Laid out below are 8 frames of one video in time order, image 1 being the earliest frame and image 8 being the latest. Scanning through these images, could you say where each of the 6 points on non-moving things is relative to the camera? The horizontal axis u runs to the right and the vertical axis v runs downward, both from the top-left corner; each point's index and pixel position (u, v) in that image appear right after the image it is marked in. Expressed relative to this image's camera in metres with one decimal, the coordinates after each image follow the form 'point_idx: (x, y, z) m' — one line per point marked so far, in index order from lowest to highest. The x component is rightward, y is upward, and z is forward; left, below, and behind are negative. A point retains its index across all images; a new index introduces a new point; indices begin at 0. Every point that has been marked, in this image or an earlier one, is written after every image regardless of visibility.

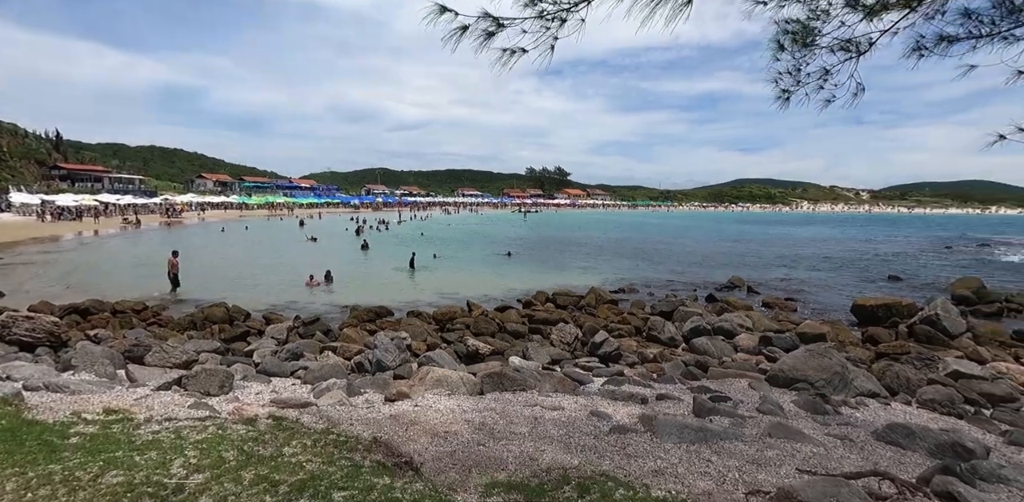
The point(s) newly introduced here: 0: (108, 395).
0: (-4.7, -1.7, +6.8) m
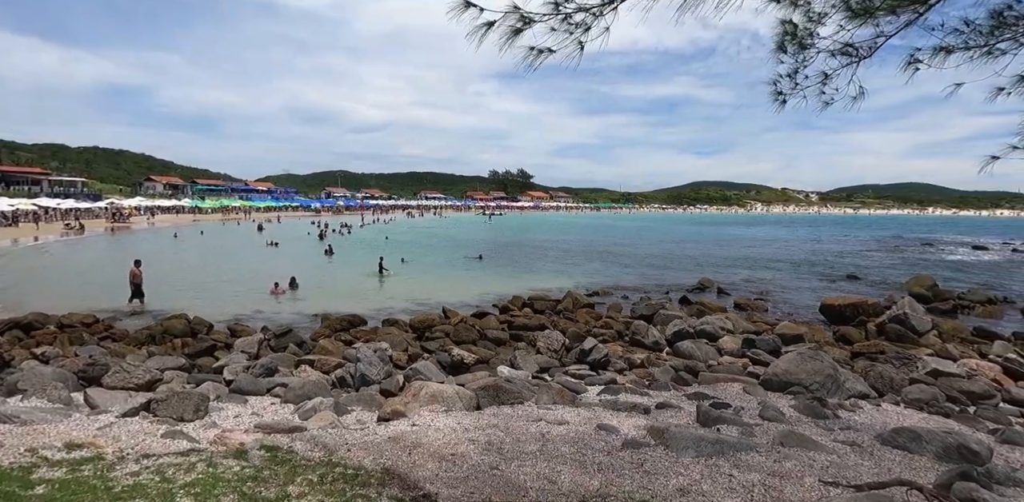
0: (-4.7, -1.9, +6.2) m
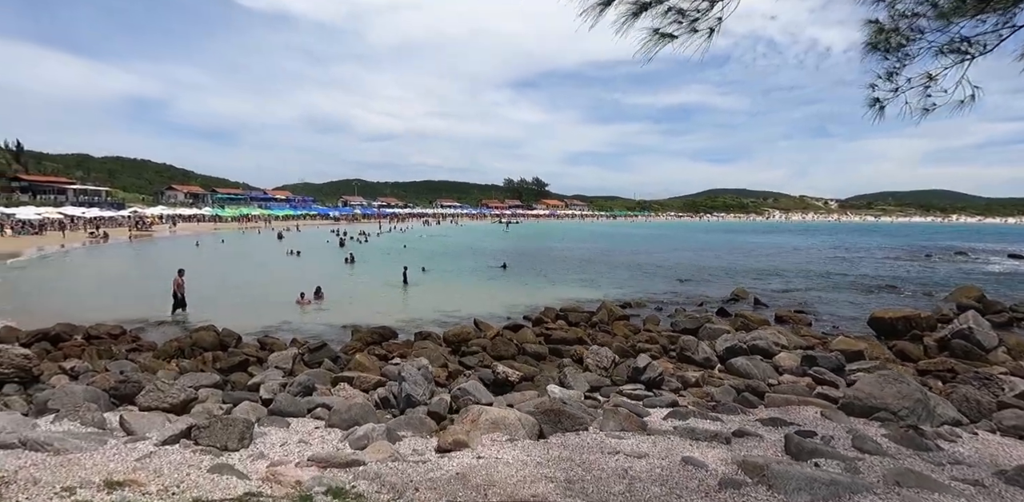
0: (-4.0, -2.0, +5.7) m
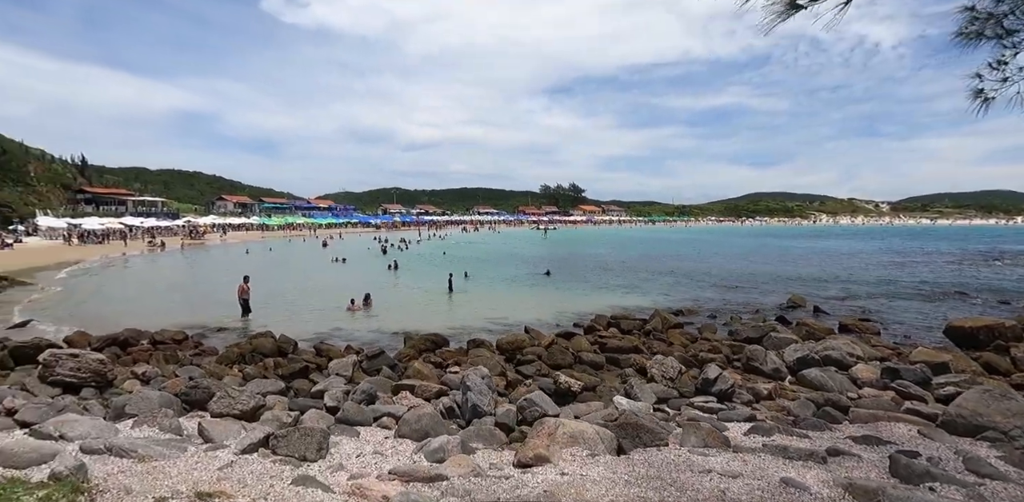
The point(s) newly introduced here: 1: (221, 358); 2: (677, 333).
0: (-3.2, -2.1, +5.7) m
1: (-6.9, -2.5, +13.7) m
2: (+4.8, -2.4, +16.9) m
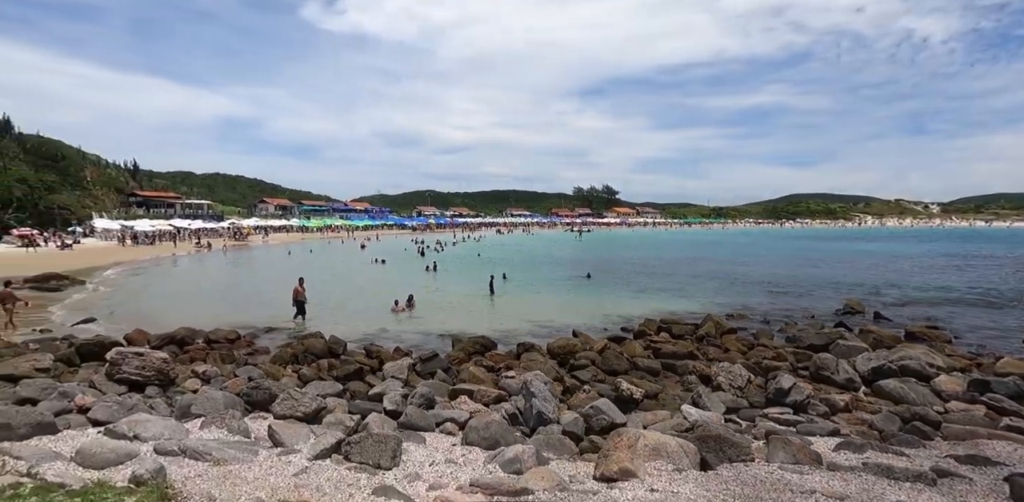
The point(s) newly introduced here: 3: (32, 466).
0: (-2.4, -2.1, +5.6) m
1: (-5.6, -2.5, +13.7) m
2: (+6.2, -2.5, +16.3) m
3: (-4.5, -2.0, +5.4) m
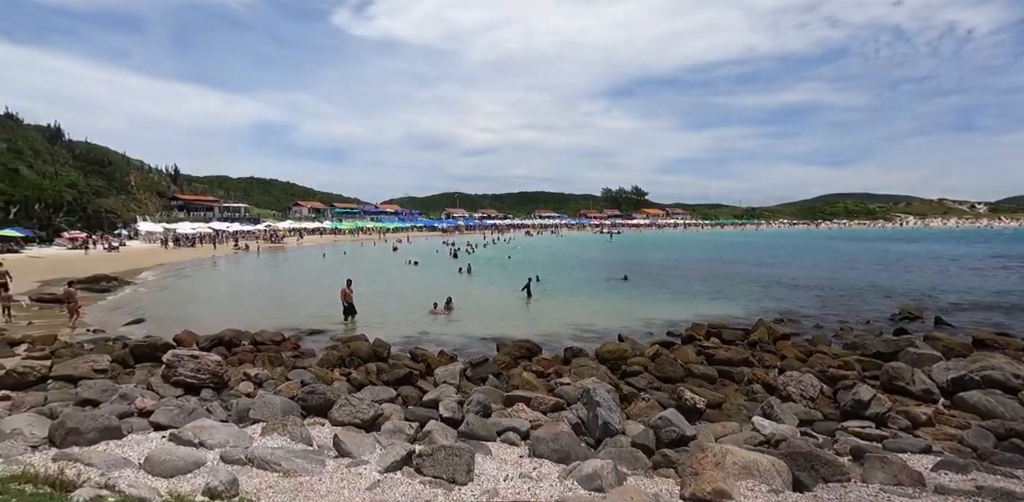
0: (-1.7, -2.1, +5.4) m
1: (-4.5, -2.6, +13.7) m
2: (+7.5, -2.5, +15.7) m
3: (-3.8, -2.1, +5.3) m
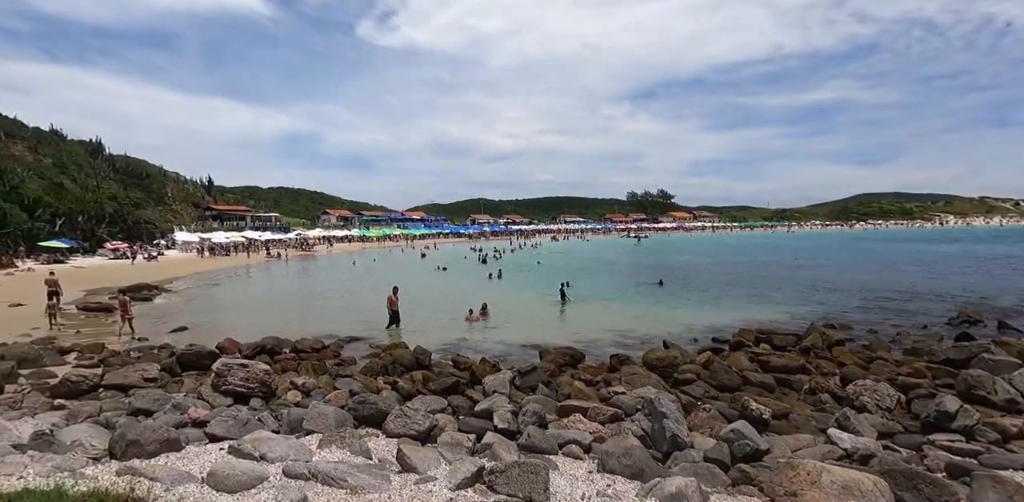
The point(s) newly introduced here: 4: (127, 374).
0: (-1.0, -2.2, +5.1) m
1: (-3.4, -2.7, +13.5) m
2: (+8.6, -2.6, +15.0) m
3: (-3.1, -2.1, +5.2) m
4: (-7.7, -2.5, +11.5) m
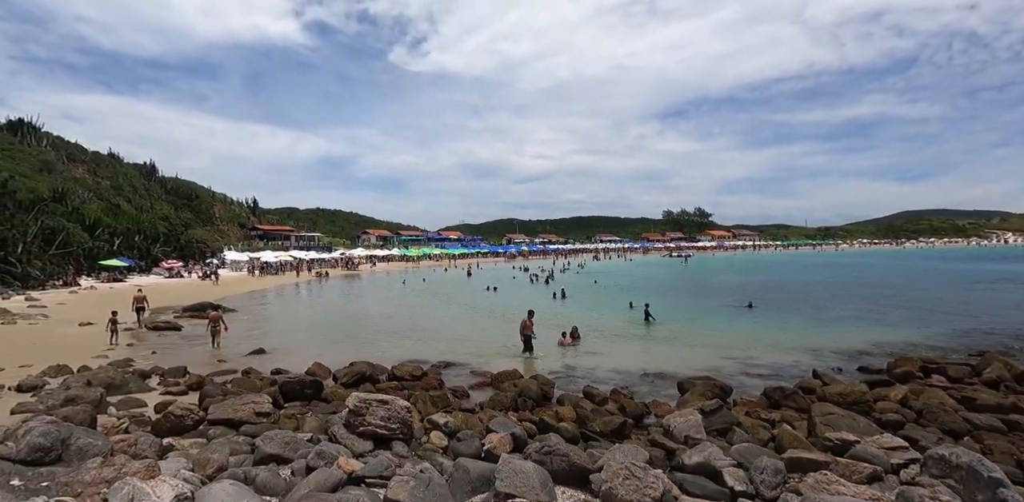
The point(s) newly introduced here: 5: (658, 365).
0: (+1.6, -2.2, +3.2) m
1: (-0.4, -3.0, +11.7) m
2: (+11.7, -2.9, +12.6) m
3: (-0.5, -2.1, +3.4) m
4: (-4.8, -2.7, +10.0) m
5: (+4.3, -3.5, +17.8) m
